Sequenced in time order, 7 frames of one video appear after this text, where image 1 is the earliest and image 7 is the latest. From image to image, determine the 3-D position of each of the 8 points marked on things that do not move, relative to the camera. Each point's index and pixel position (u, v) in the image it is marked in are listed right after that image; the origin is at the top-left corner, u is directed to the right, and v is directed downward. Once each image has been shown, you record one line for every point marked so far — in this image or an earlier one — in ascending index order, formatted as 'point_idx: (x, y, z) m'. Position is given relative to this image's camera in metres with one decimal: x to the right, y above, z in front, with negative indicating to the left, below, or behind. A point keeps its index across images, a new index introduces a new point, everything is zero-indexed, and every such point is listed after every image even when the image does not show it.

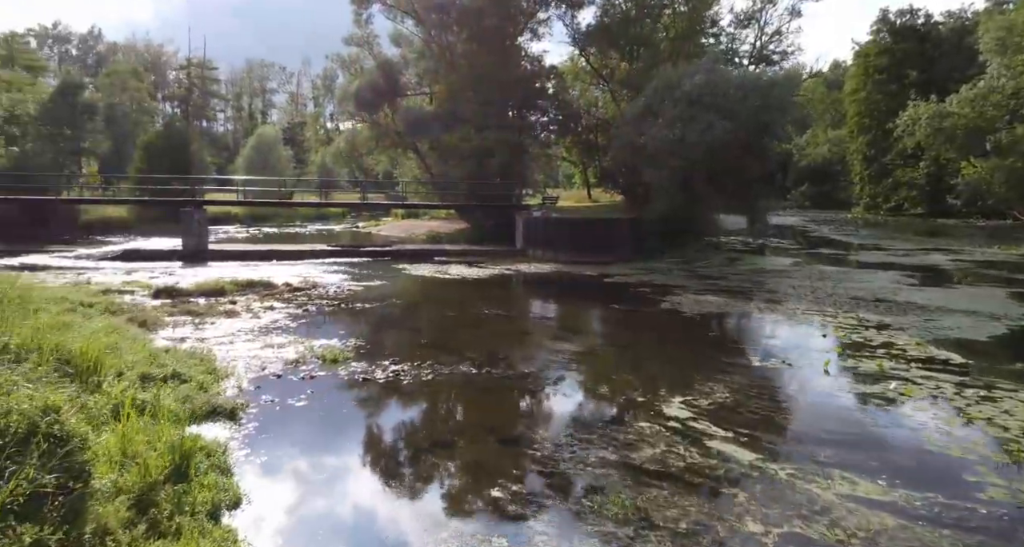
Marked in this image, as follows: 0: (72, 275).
0: (-11.6, 0.0, +18.5) m
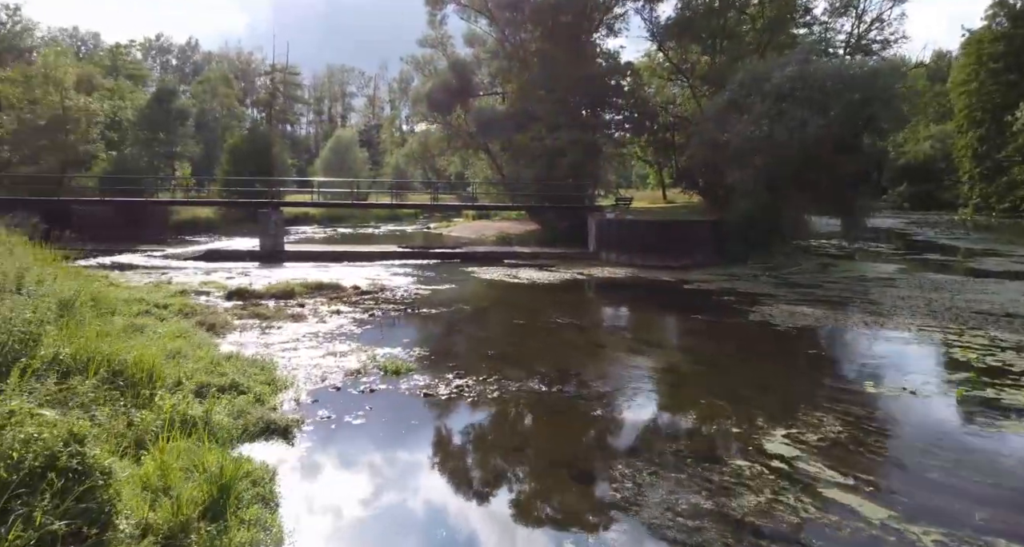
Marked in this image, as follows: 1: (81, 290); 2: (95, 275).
0: (-9.7, 0.0, +18.9) m
1: (-6.3, -0.2, +10.2) m
2: (-10.1, 0.0, +17.0) m
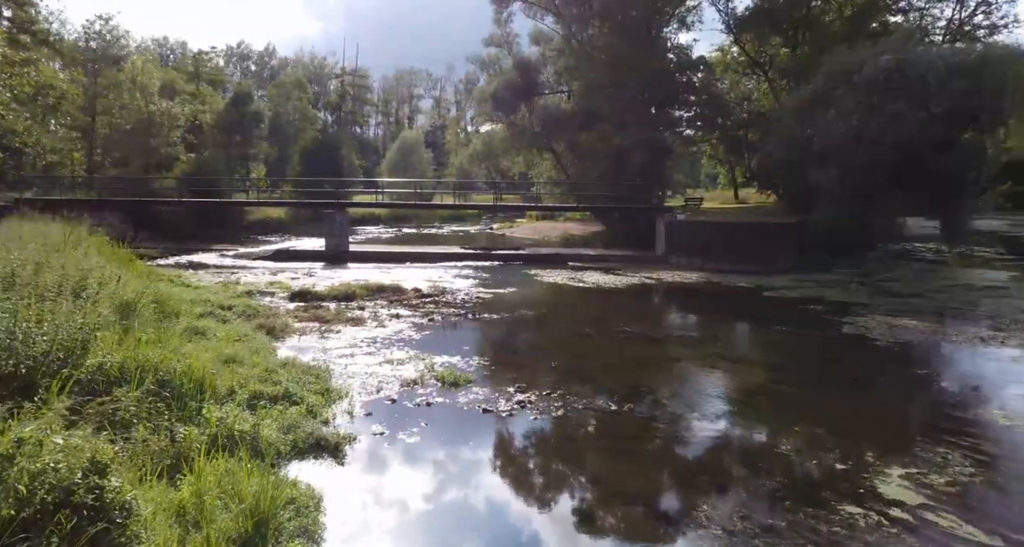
0: (-8.0, 0.0, +19.2) m
1: (-5.4, -0.2, +10.2) m
2: (-8.5, 0.0, +17.3) m
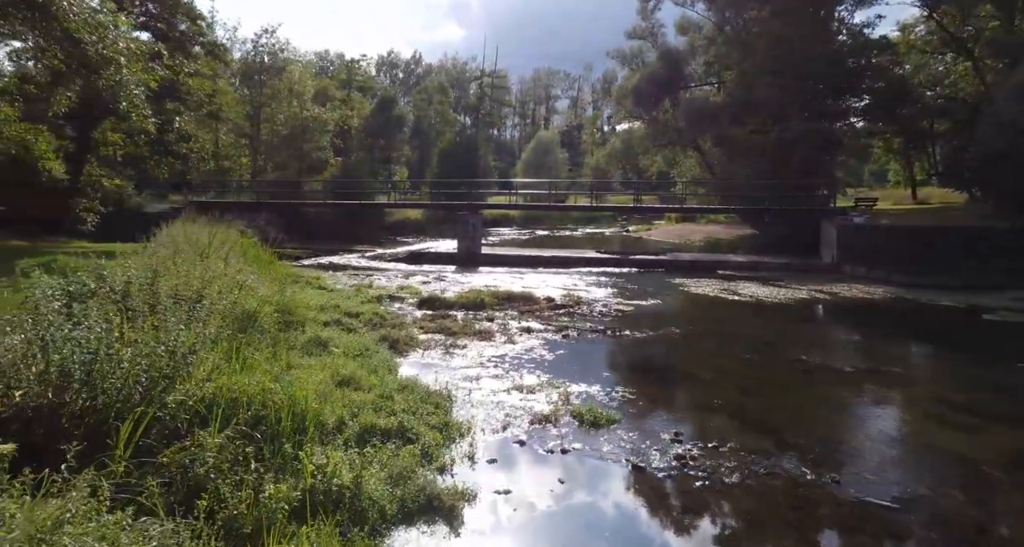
0: (-4.3, -0.1, +19.2) m
1: (-3.4, -0.3, +9.8) m
2: (-5.2, -0.1, +17.4) m
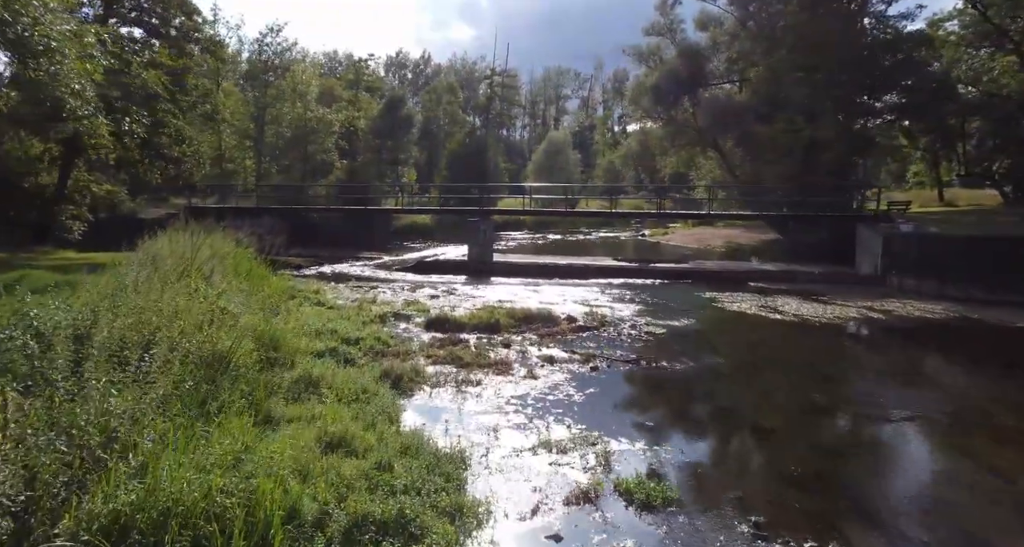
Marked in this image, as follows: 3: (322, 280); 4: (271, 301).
0: (-3.9, -0.4, +17.8) m
1: (-3.2, -0.6, +8.5) m
2: (-4.8, -0.4, +16.1) m
3: (-5.4, -0.2, +19.8) m
4: (-4.2, -0.5, +12.4) m
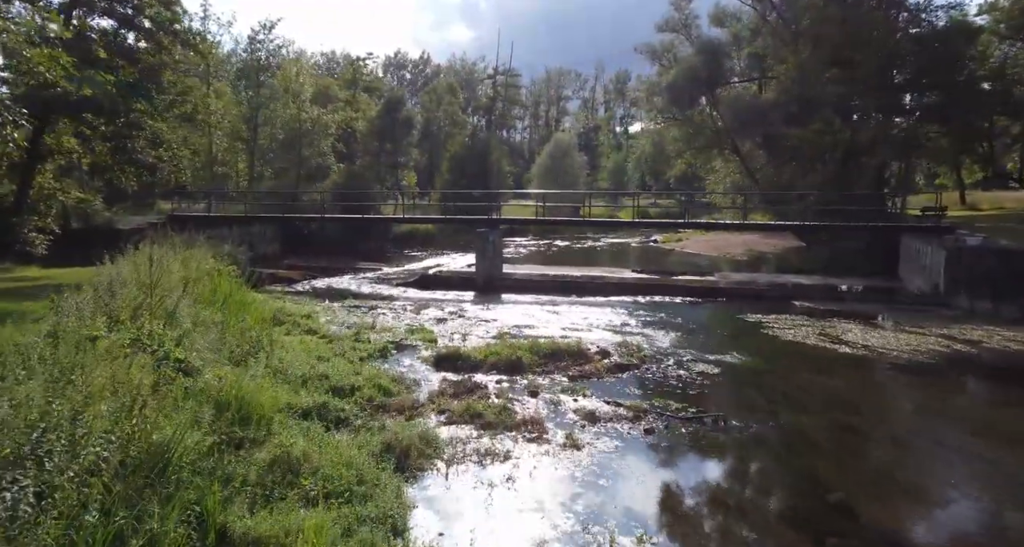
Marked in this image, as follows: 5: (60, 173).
0: (-3.5, -0.8, +15.9) m
1: (-2.8, -1.0, +6.5) m
2: (-4.4, -0.8, +14.2) m
3: (-5.0, -0.6, +17.9) m
4: (-3.8, -0.9, +10.5) m
5: (-12.1, +2.7, +18.7) m
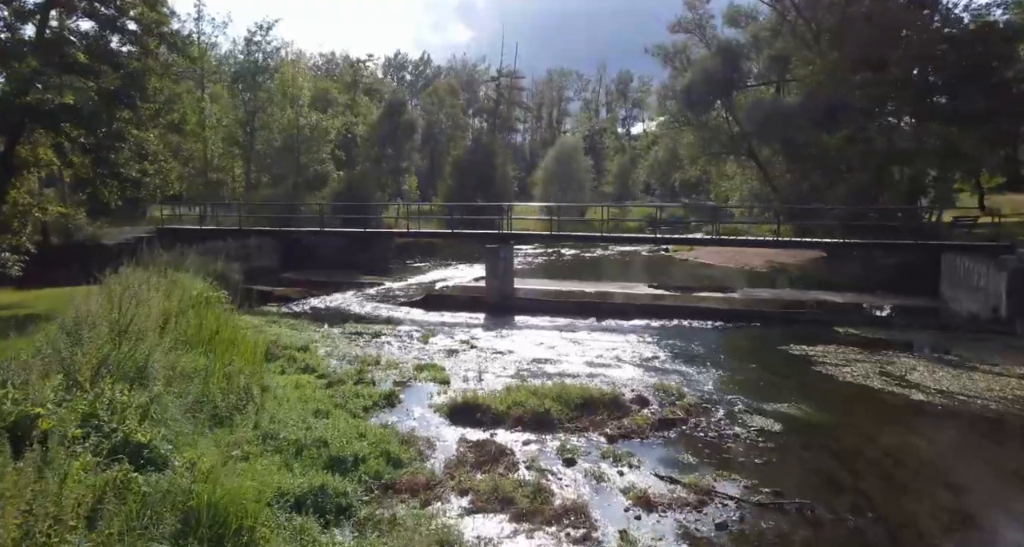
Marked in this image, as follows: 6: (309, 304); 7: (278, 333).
0: (-3.2, -1.4, +14.5) m
1: (-2.5, -1.6, +5.2) m
2: (-4.1, -1.3, +12.8) m
3: (-4.7, -1.1, +16.5) m
4: (-3.5, -1.4, +9.1) m
5: (-11.7, +2.1, +17.3) m
6: (-5.7, -0.8, +19.5) m
7: (-4.8, -1.1, +14.5) m
